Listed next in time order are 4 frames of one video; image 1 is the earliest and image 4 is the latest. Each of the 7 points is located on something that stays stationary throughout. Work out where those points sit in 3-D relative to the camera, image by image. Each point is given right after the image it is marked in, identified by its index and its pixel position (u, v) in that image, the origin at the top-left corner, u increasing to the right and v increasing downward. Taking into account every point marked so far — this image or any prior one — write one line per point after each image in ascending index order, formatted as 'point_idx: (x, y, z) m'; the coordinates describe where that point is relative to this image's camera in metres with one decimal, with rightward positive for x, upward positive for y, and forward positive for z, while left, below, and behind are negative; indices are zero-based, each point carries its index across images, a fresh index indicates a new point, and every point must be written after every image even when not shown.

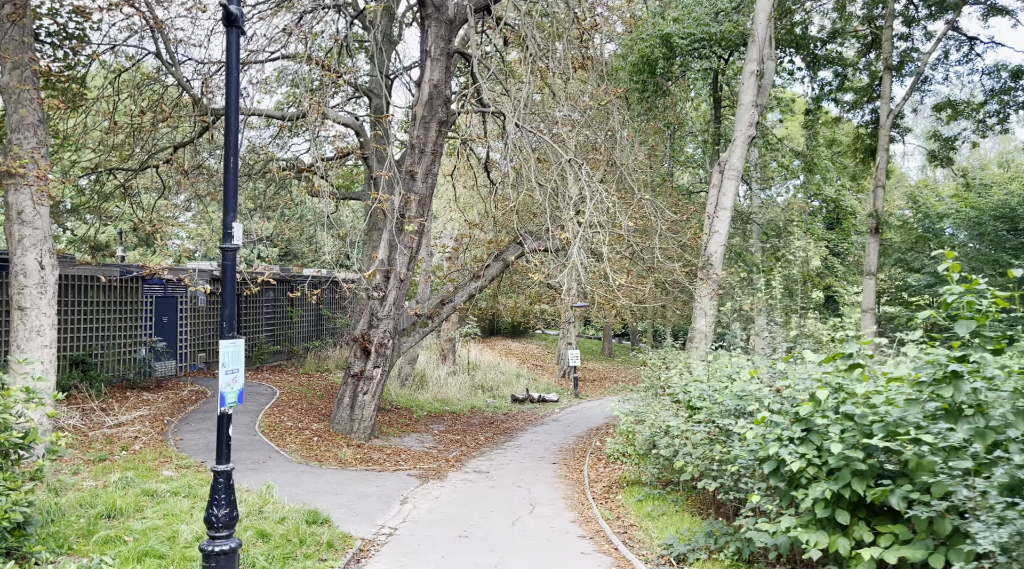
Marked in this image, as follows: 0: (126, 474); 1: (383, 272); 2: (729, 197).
0: (-4.1, -2.0, +8.3) m
1: (-2.1, +0.2, +12.5) m
2: (+4.1, +1.7, +14.9) m
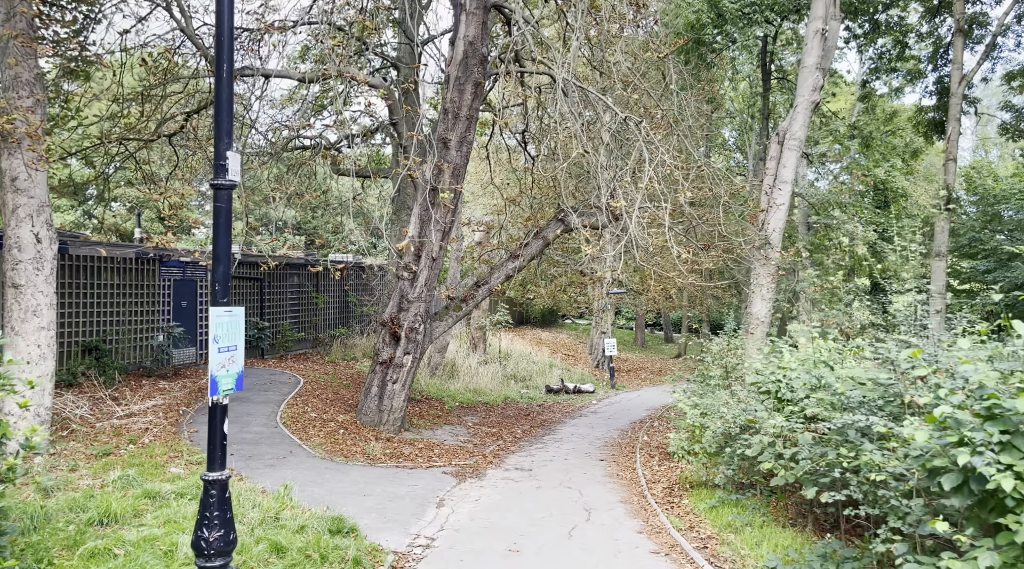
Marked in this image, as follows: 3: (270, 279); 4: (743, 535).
0: (-3.6, -1.8, +7.4) m
1: (-1.4, +0.5, +11.5) m
2: (+4.8, +2.0, +13.7) m
3: (-5.9, +0.1, +19.1) m
4: (+1.8, -2.0, +6.2) m
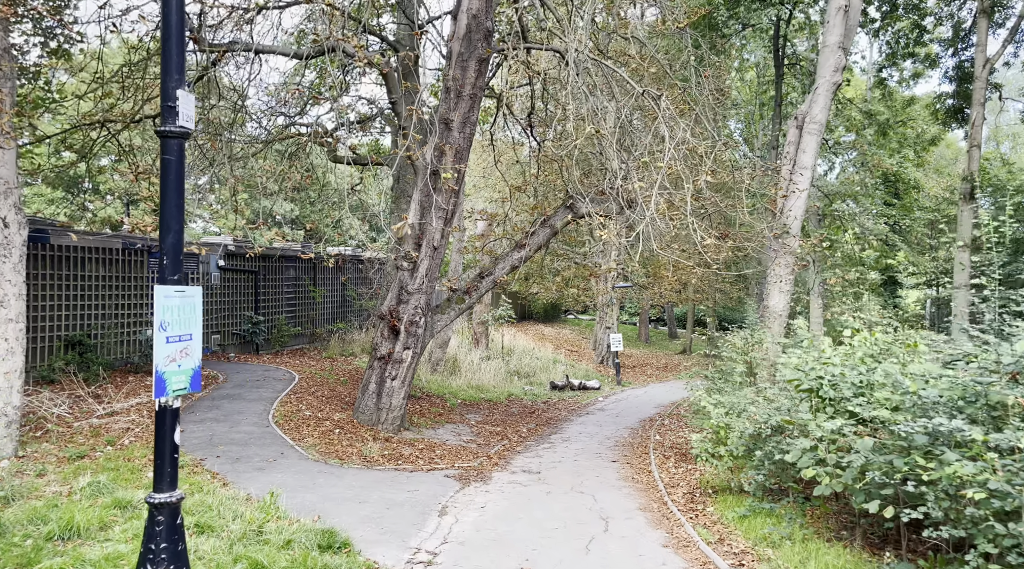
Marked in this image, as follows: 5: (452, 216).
0: (-3.5, -1.7, +6.7) m
1: (-1.4, +0.6, +10.8) m
2: (+4.9, +2.2, +13.0) m
3: (-5.8, +0.3, +18.4) m
4: (+1.9, -1.9, +5.5) m
5: (-0.8, +1.0, +11.0) m
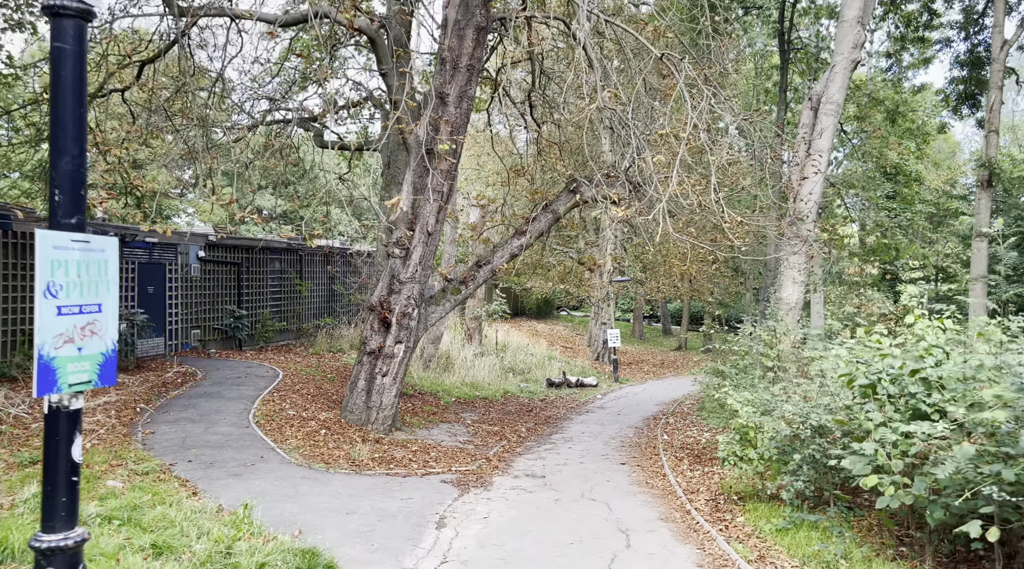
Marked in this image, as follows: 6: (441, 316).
0: (-3.5, -1.5, +5.9) m
1: (-1.3, +0.8, +10.0) m
2: (+4.9, +2.3, +12.2) m
3: (-5.9, +0.5, +17.6) m
4: (+2.0, -1.7, +4.8) m
5: (-0.8, +1.1, +10.2) m
6: (-1.0, -0.4, +11.0) m
